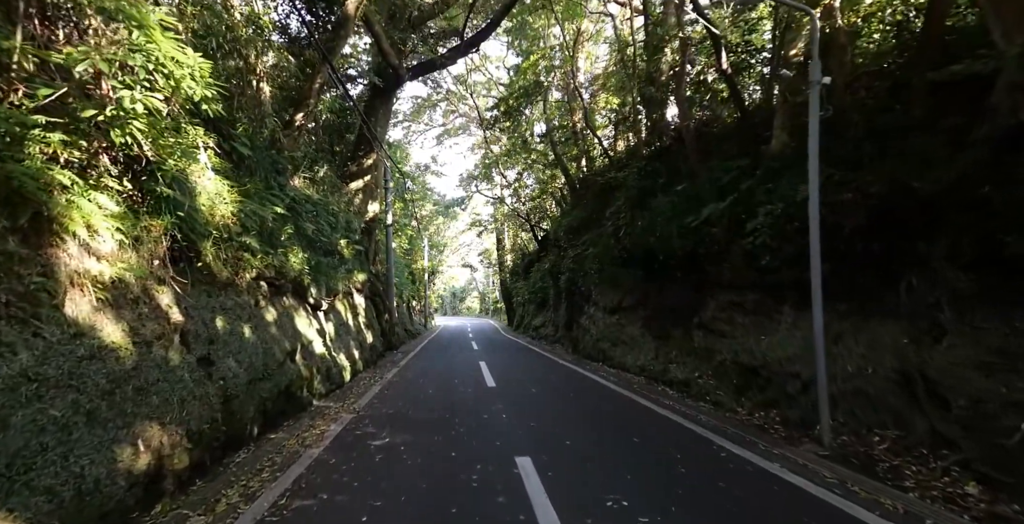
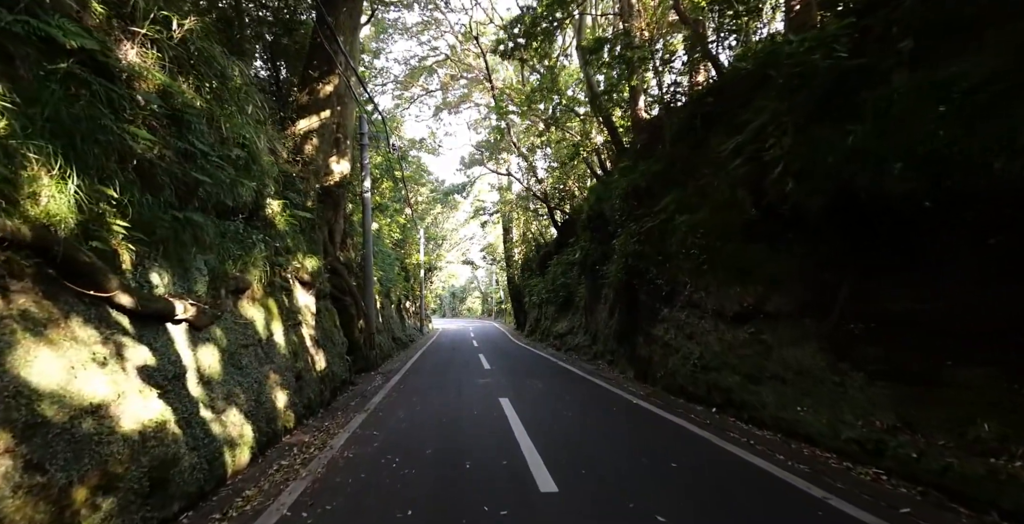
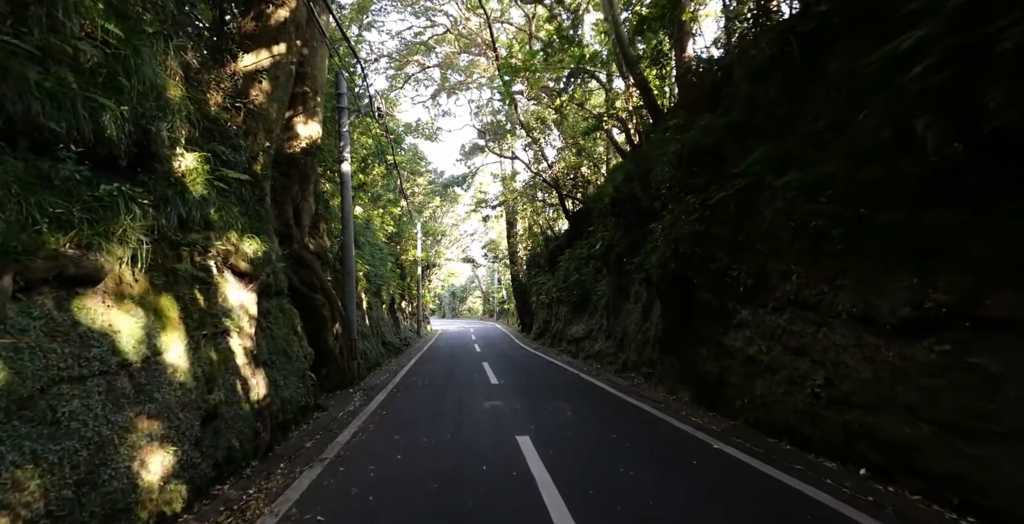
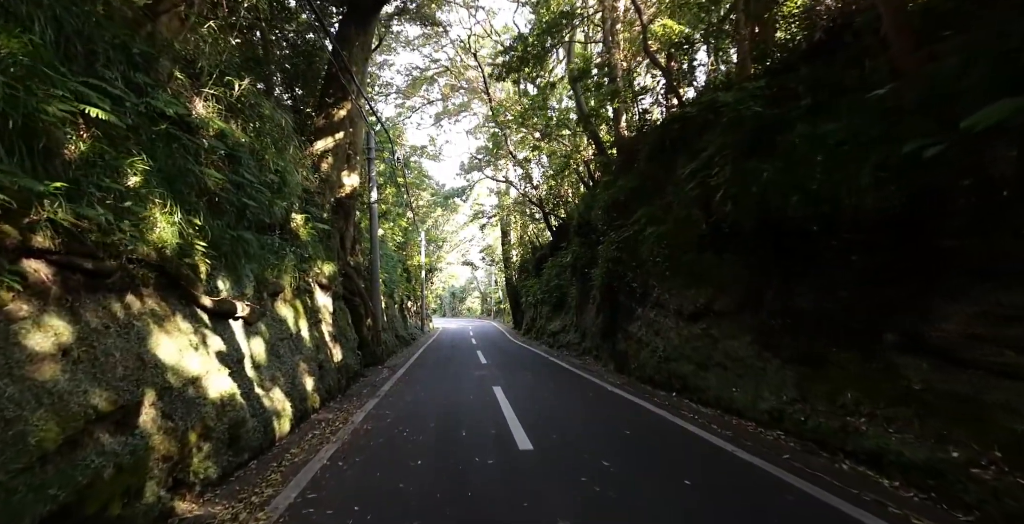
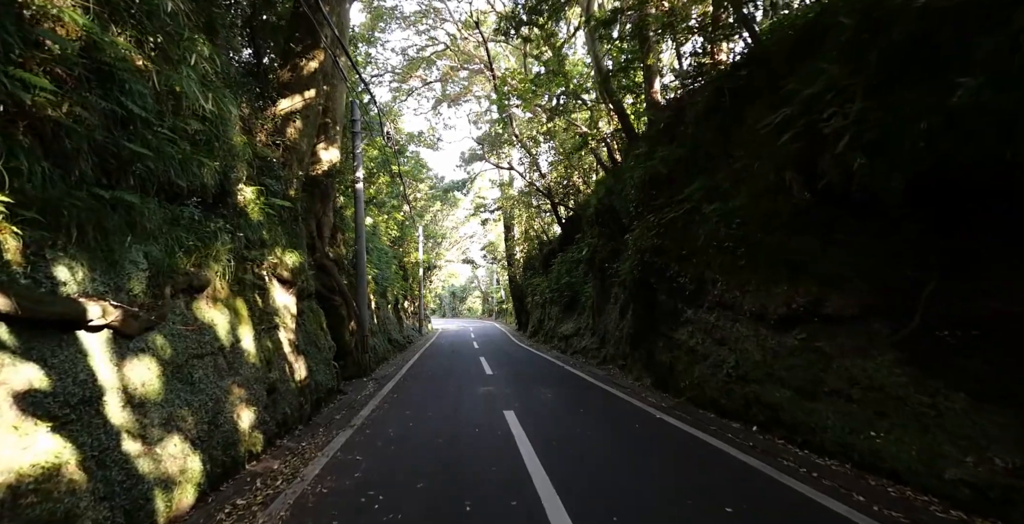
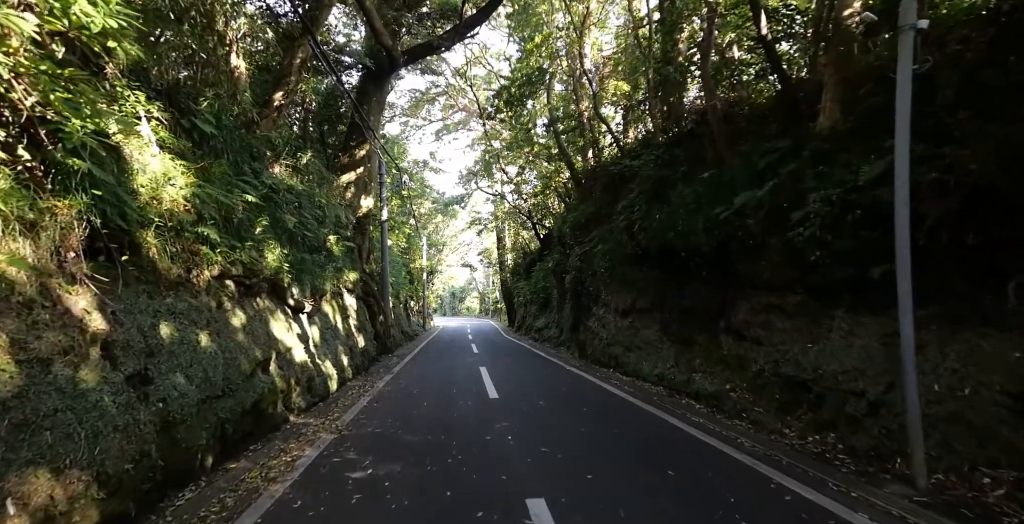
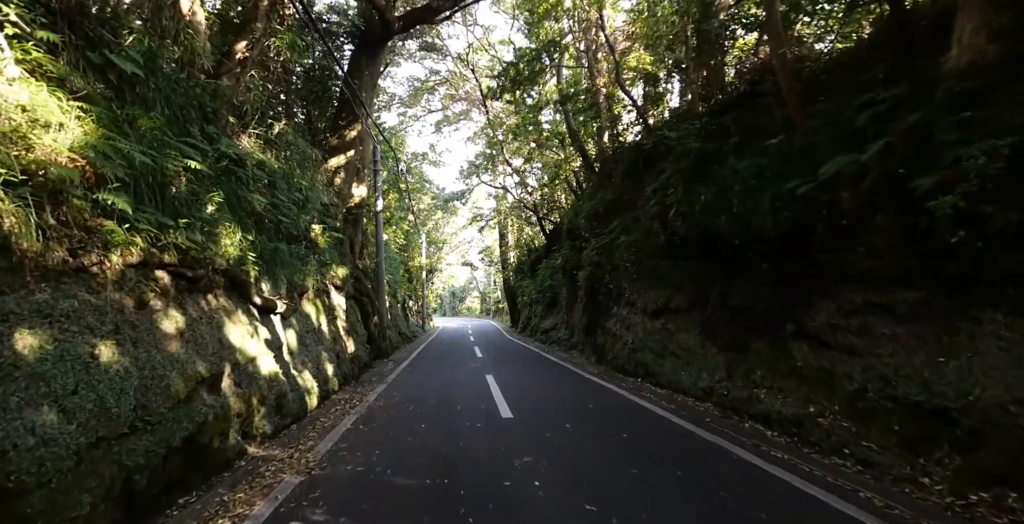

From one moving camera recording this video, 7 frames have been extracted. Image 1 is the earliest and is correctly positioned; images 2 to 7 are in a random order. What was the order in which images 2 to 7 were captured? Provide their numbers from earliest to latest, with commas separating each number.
6, 7, 4, 2, 5, 3
